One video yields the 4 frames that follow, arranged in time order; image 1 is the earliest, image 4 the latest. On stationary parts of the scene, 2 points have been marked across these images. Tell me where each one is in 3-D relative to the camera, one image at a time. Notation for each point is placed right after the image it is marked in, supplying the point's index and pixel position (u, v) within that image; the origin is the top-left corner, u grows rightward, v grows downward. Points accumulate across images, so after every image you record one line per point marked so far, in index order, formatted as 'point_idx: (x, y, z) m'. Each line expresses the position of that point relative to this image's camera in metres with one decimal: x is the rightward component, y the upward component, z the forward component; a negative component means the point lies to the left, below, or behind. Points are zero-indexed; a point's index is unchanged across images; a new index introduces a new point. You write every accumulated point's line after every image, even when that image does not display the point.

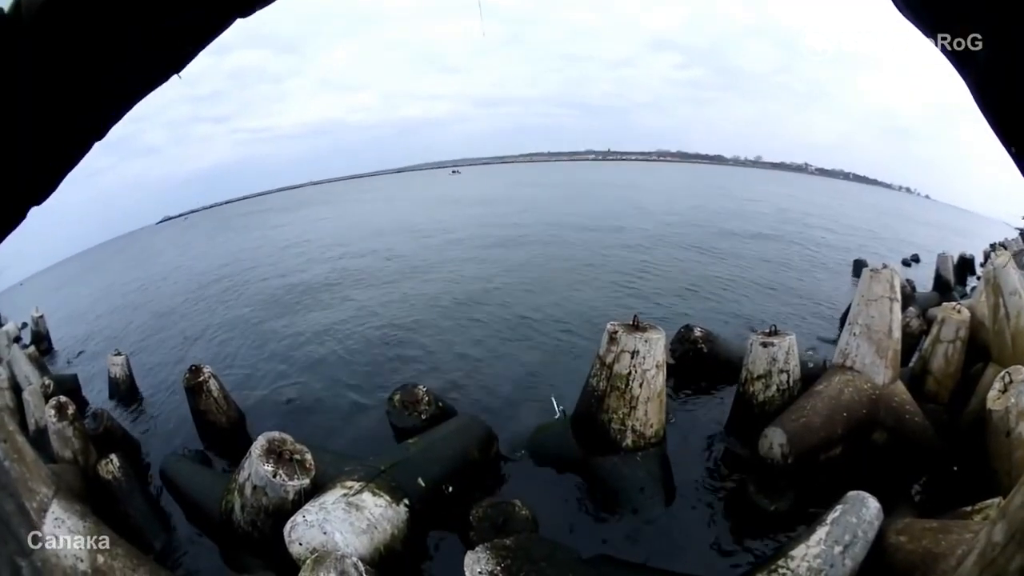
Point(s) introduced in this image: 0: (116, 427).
0: (-8.0, -2.8, +11.7) m
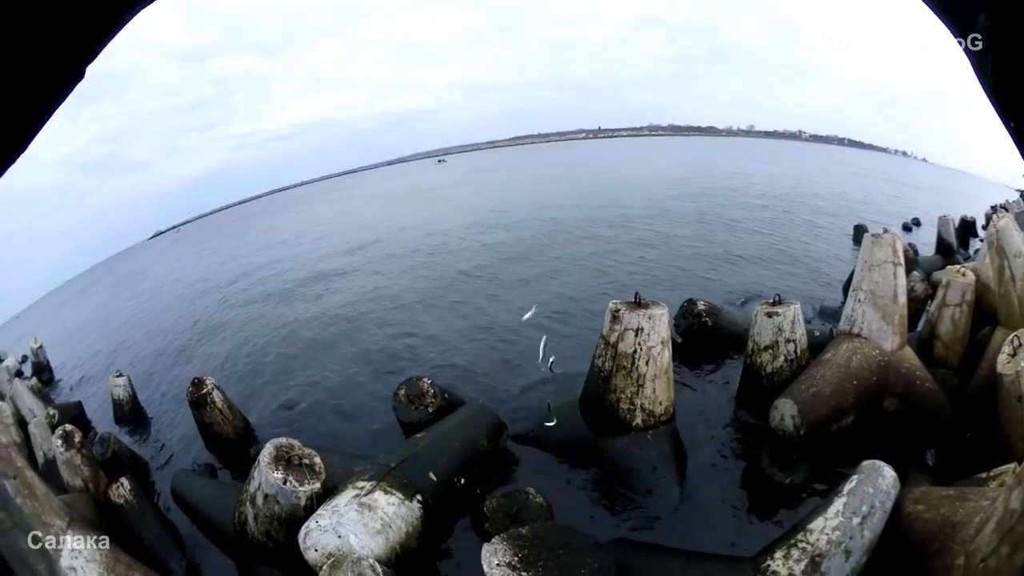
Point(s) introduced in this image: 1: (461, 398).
0: (-7.5, -3.1, +11.1) m
1: (-1.1, -2.6, +13.2) m
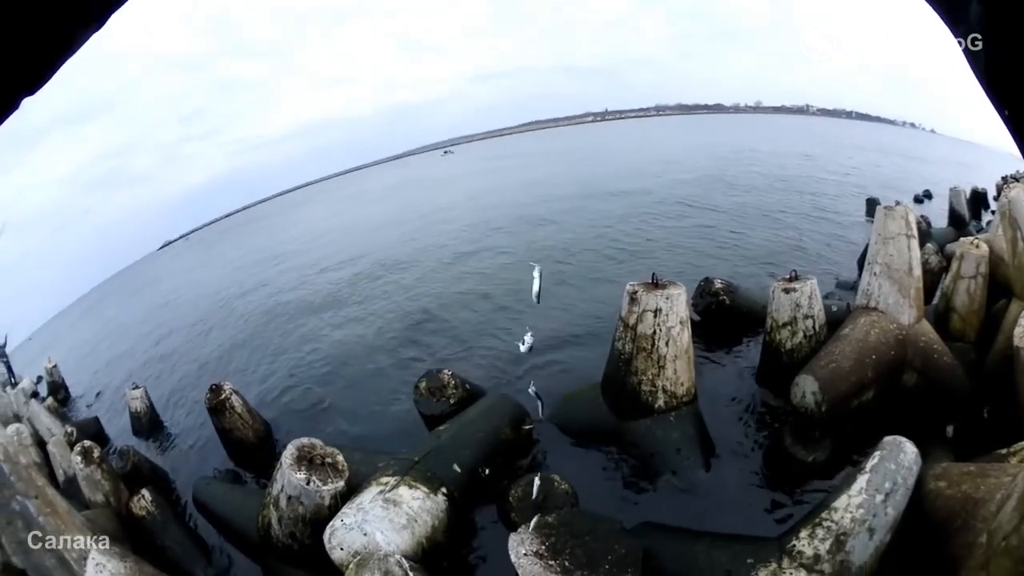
0: (-6.5, -3.2, +10.4) m
1: (-0.2, -2.5, +12.6) m
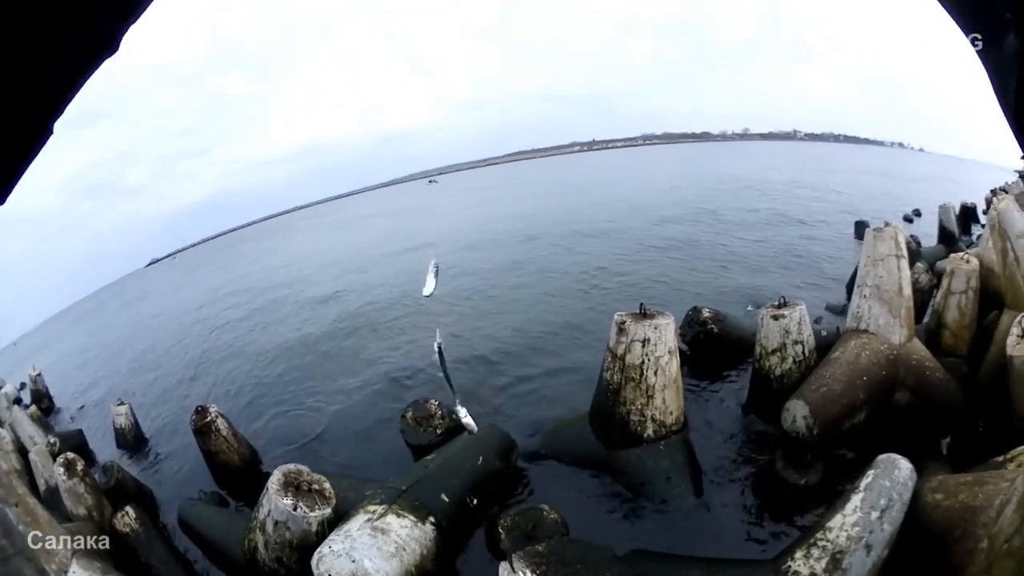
0: (-7.6, -3.7, +11.5) m
1: (-1.2, -2.9, +13.4) m
